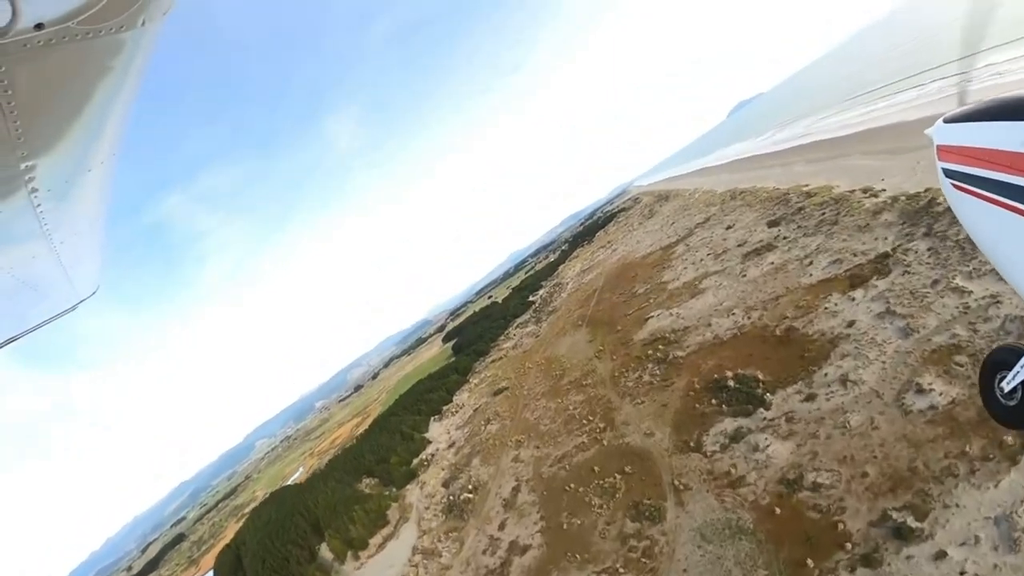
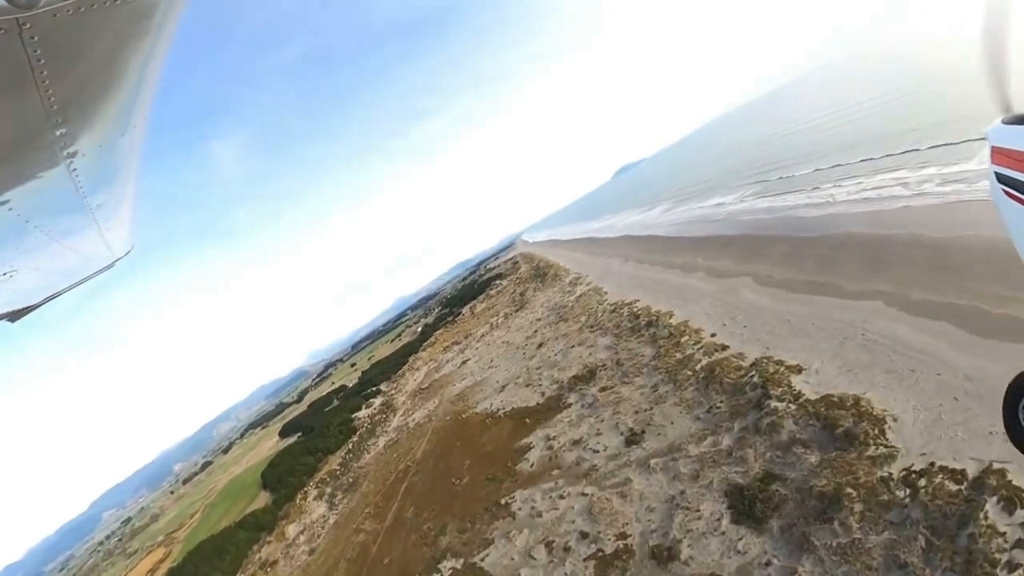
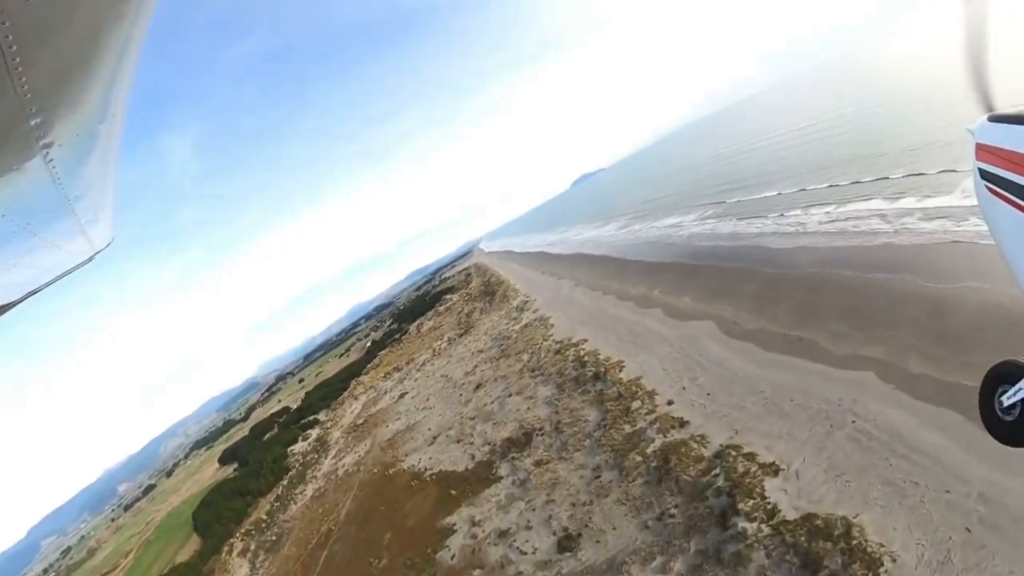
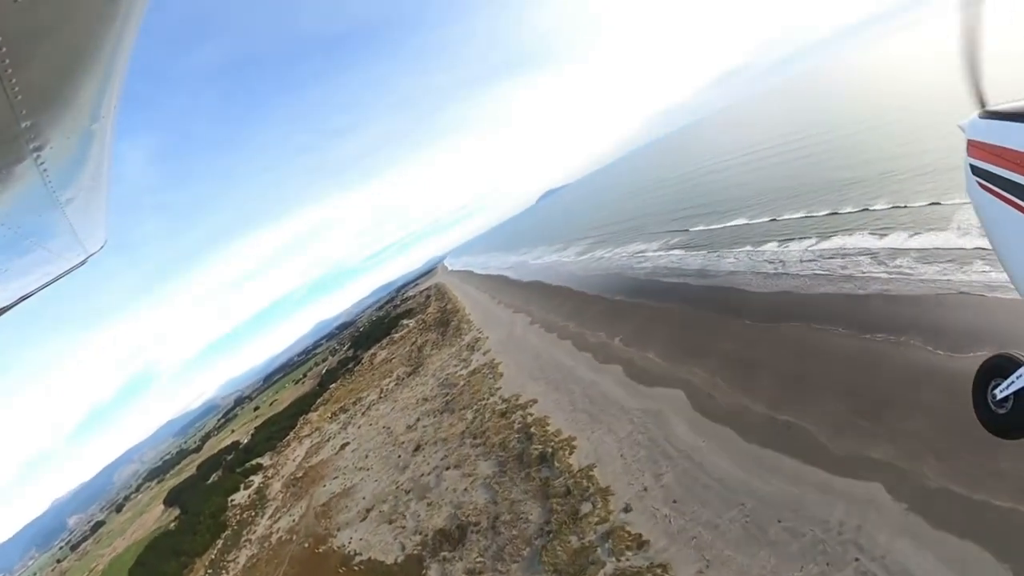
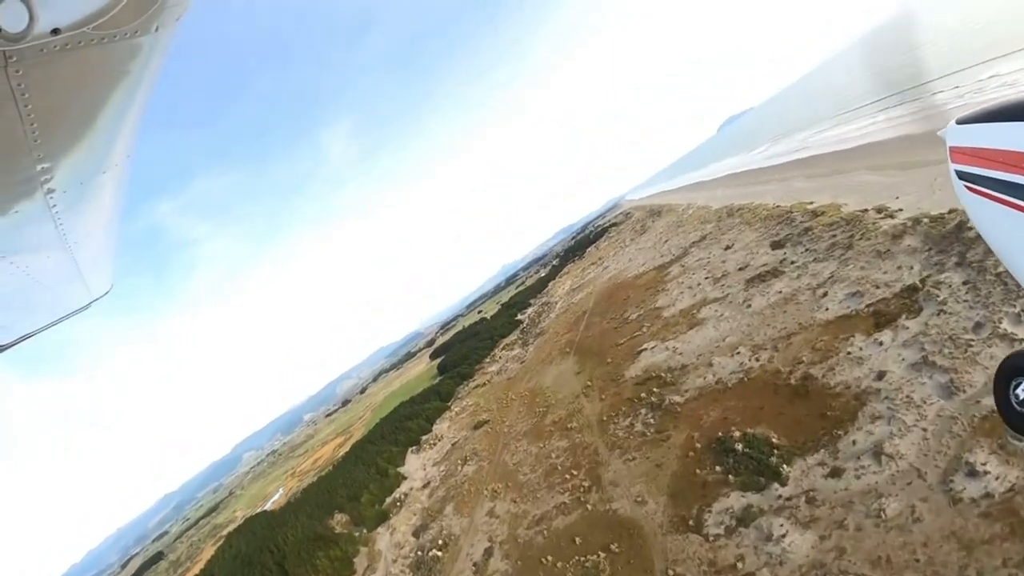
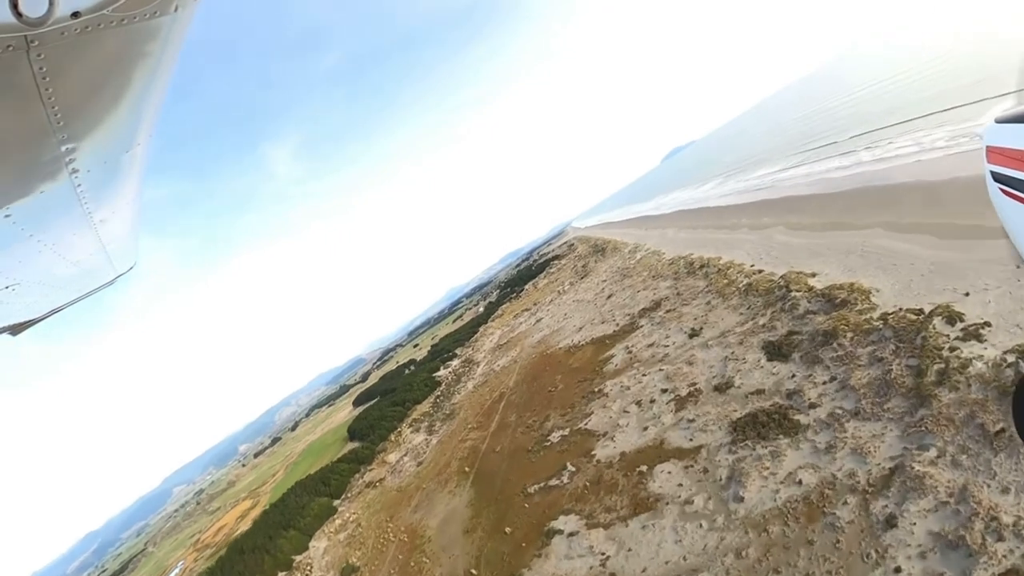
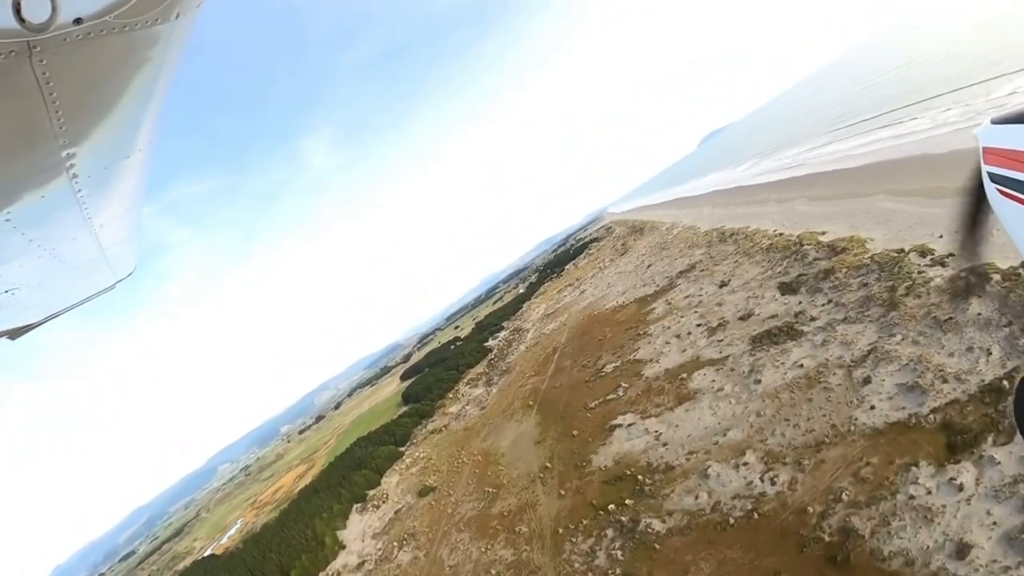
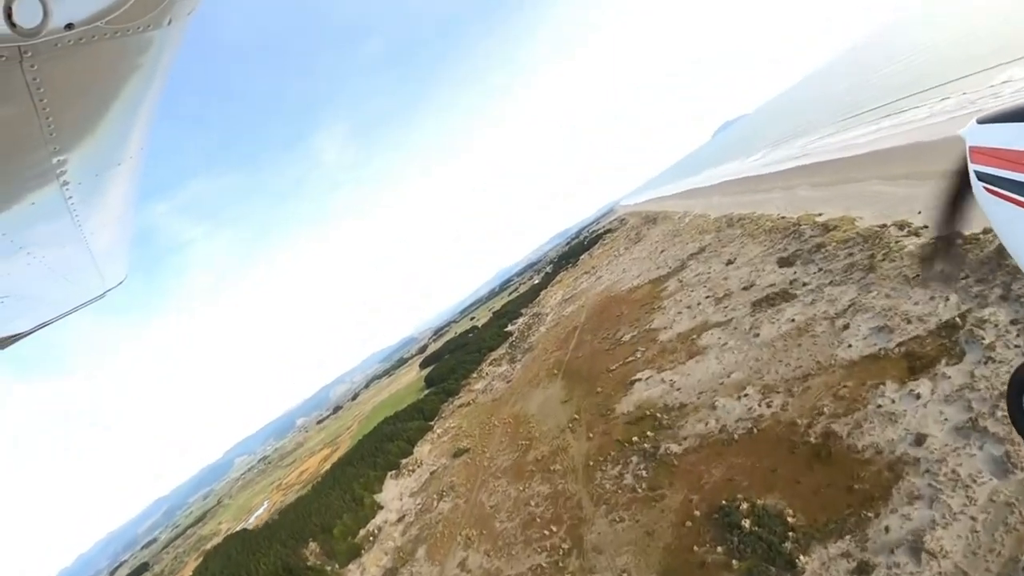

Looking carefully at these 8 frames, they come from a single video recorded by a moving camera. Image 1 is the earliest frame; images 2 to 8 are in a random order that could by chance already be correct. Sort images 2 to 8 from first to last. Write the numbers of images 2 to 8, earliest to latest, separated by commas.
5, 8, 7, 6, 2, 3, 4
